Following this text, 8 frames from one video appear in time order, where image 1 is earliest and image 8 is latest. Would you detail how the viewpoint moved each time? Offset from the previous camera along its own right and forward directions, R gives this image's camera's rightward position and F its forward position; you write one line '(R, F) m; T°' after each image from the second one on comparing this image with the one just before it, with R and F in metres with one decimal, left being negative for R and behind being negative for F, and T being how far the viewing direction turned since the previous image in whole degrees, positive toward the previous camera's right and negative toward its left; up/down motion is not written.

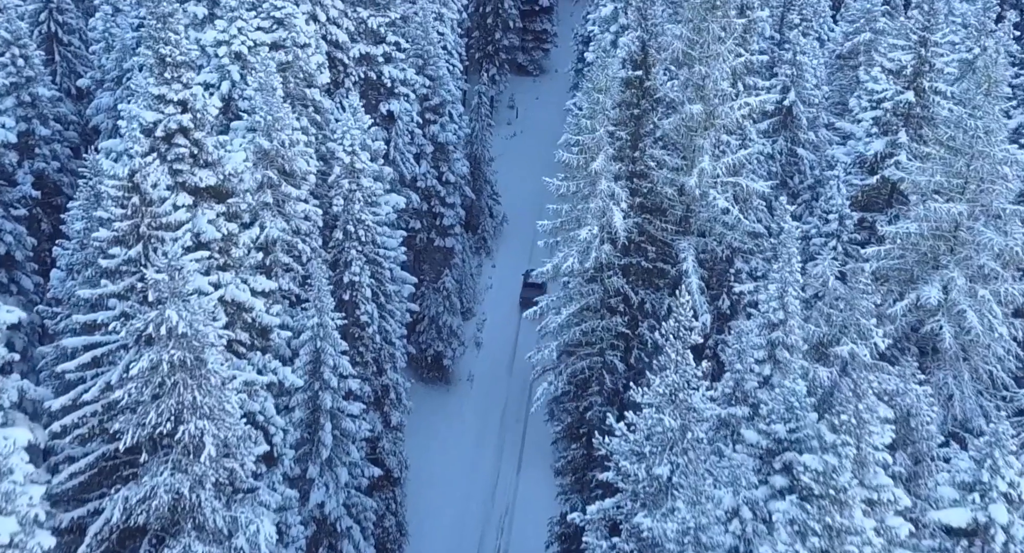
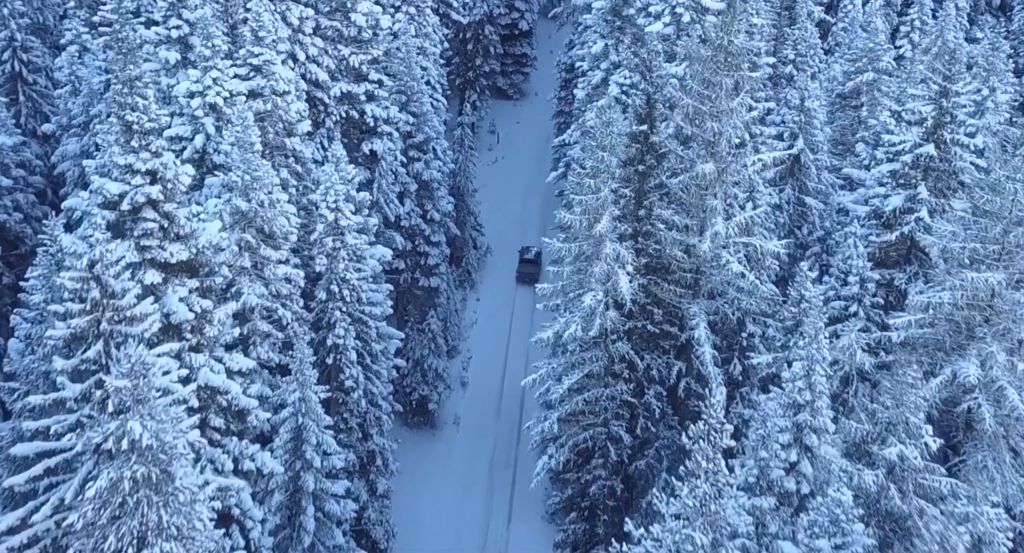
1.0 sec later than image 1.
(-0.4, +2.2) m; +1°
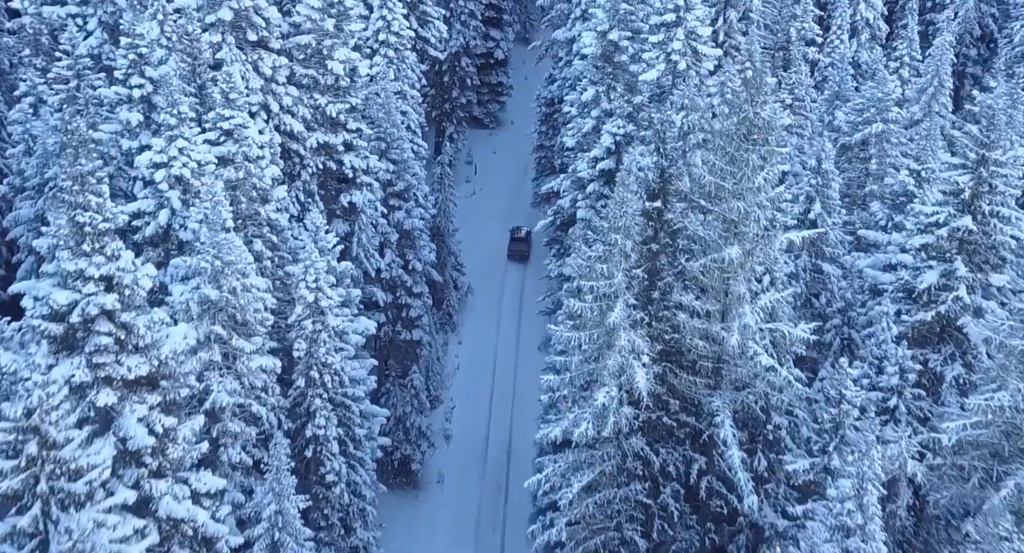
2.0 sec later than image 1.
(-0.5, +2.8) m; +1°
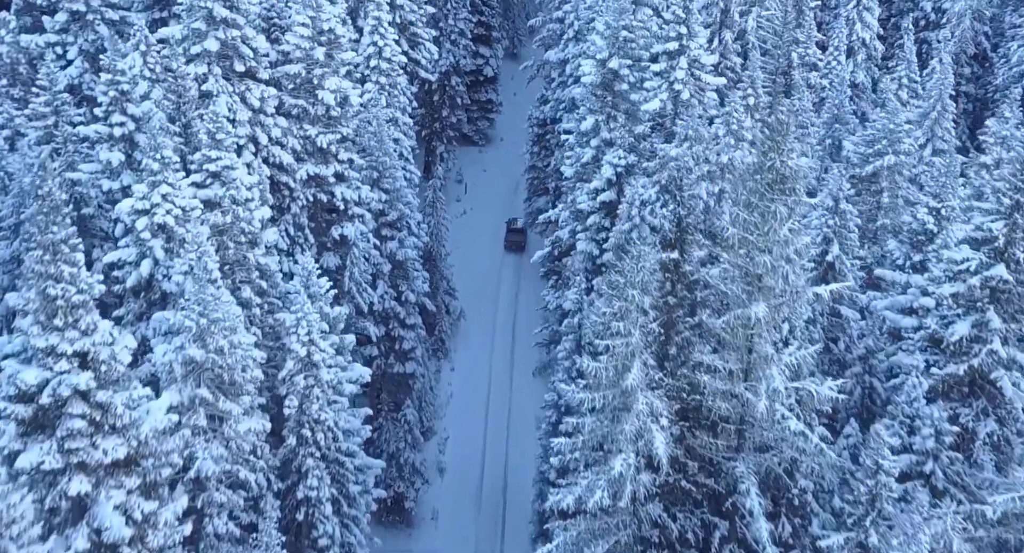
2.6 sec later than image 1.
(-0.3, +1.7) m; 0°
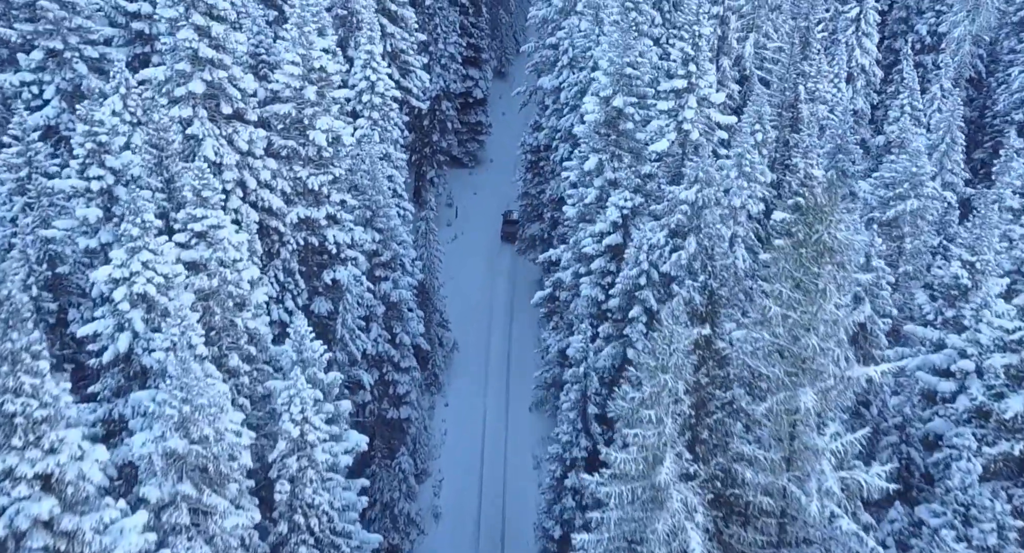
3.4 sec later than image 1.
(-0.4, +2.2) m; +1°
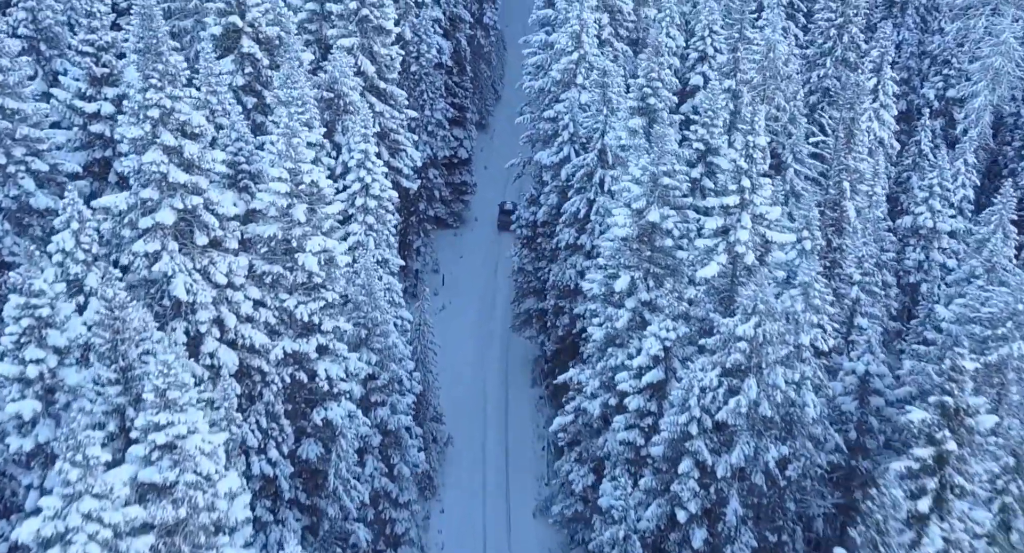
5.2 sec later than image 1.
(-1.2, +6.3) m; +1°
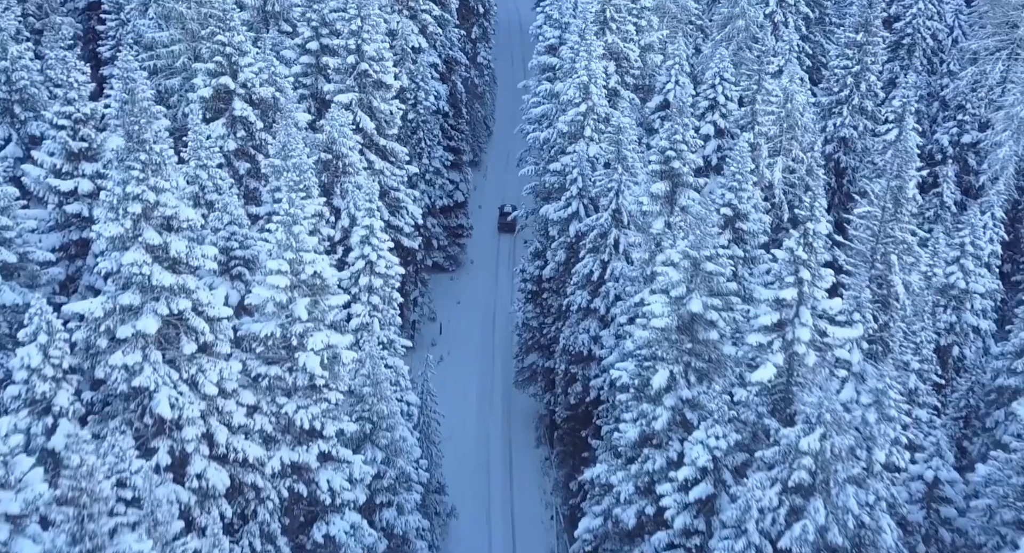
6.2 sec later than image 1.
(-0.9, +4.3) m; 0°
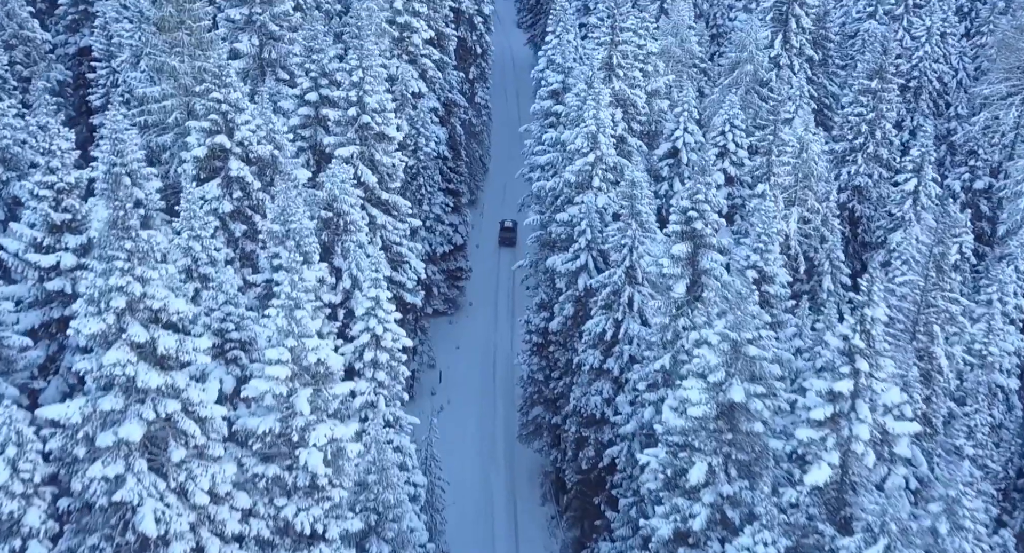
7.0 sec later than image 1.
(-0.6, +3.2) m; 0°
